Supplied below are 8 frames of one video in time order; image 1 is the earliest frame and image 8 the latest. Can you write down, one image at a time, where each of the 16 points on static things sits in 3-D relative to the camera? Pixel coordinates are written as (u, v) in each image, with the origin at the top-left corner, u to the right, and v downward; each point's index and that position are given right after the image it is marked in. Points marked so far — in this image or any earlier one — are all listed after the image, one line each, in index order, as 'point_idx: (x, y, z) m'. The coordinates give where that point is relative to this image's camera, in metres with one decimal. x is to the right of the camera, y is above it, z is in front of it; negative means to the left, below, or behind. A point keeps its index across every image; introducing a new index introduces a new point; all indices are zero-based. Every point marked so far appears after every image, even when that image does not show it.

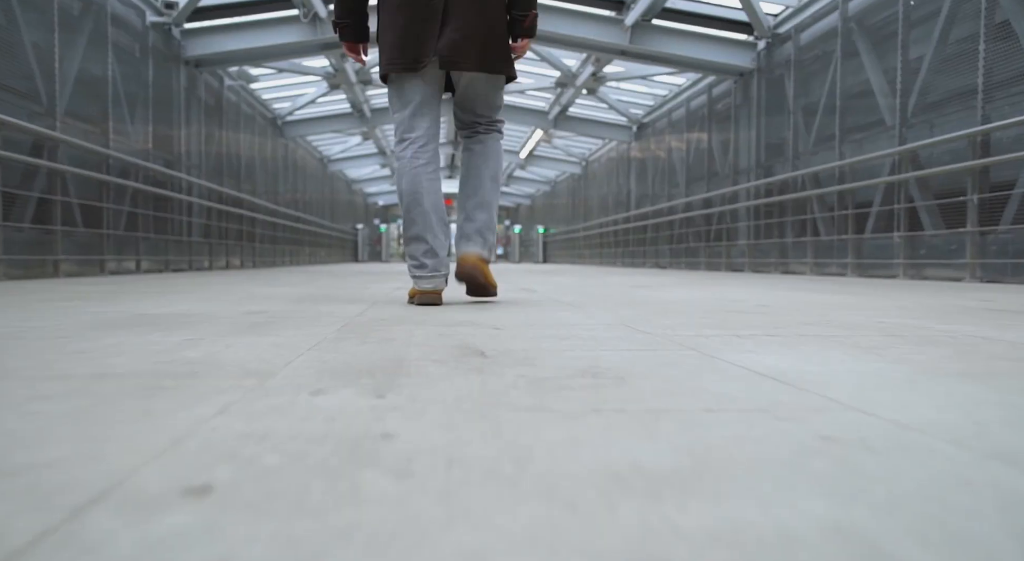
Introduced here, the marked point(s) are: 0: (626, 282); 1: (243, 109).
0: (+0.9, 0.0, +6.1) m
1: (-4.4, +2.8, +12.5) m
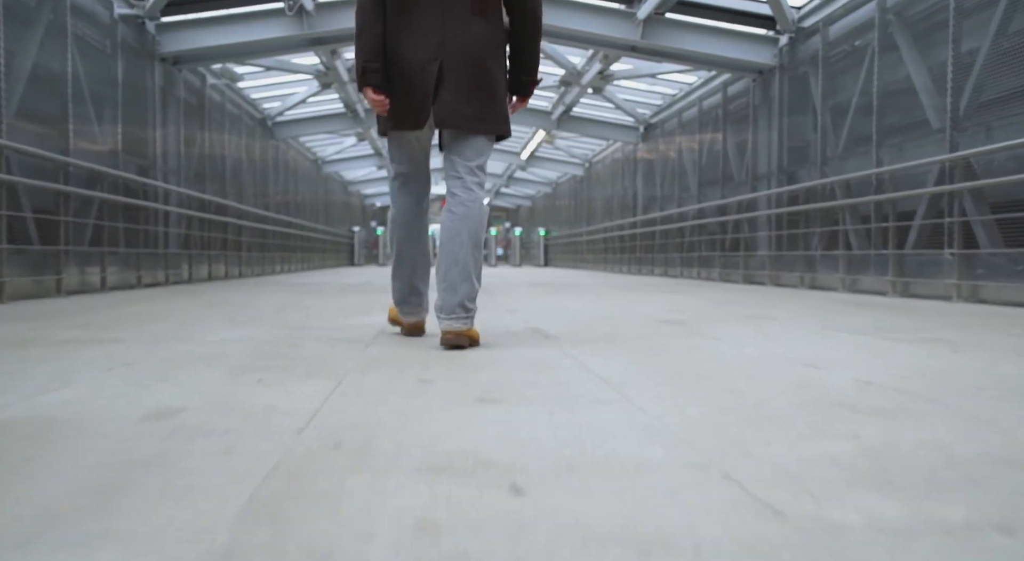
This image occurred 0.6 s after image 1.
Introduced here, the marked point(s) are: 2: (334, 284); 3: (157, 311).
0: (+1.0, -0.2, +5.4) m
1: (-4.4, +2.6, +11.8) m
2: (-2.3, -0.1, +9.9) m
3: (-2.1, -0.2, +4.6) m
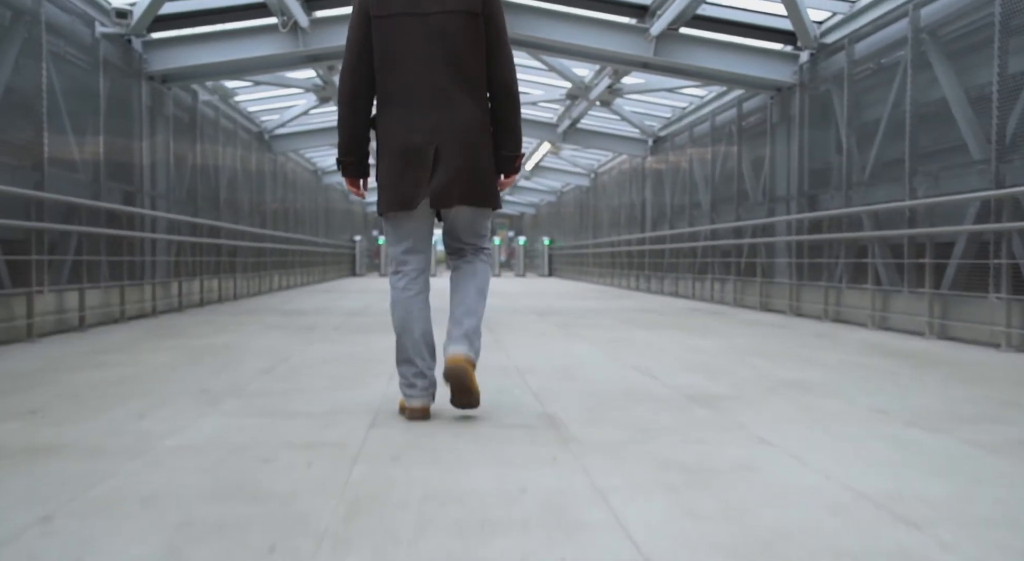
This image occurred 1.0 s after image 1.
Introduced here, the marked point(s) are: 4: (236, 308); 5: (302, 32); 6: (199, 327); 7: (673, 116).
0: (+1.0, -0.5, +4.9) m
1: (-4.3, +2.3, +11.4) m
2: (-2.2, -0.4, +9.5) m
3: (-2.1, -0.5, +4.1) m
4: (-3.4, -0.4, +9.4) m
5: (-2.4, +2.7, +8.5) m
6: (-2.8, -0.4, +6.9) m
7: (+2.9, +2.9, +13.6) m
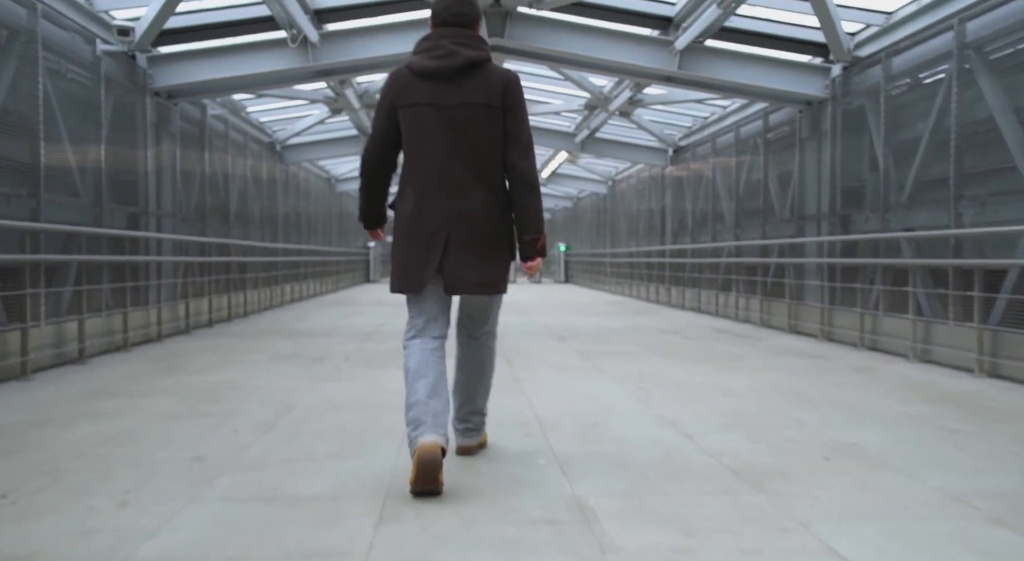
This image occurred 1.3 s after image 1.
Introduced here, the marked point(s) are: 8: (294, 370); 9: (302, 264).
0: (+1.1, -0.7, +4.6) m
1: (-4.0, +2.1, +11.1) m
2: (-2.0, -0.6, +9.2) m
3: (-1.9, -0.7, +3.8) m
4: (-3.2, -0.6, +9.1) m
5: (-2.2, +2.5, +8.2) m
6: (-2.7, -0.7, +6.6) m
7: (+3.2, +2.7, +13.2) m
8: (-1.7, -0.7, +5.9) m
9: (-4.3, +0.3, +15.4) m
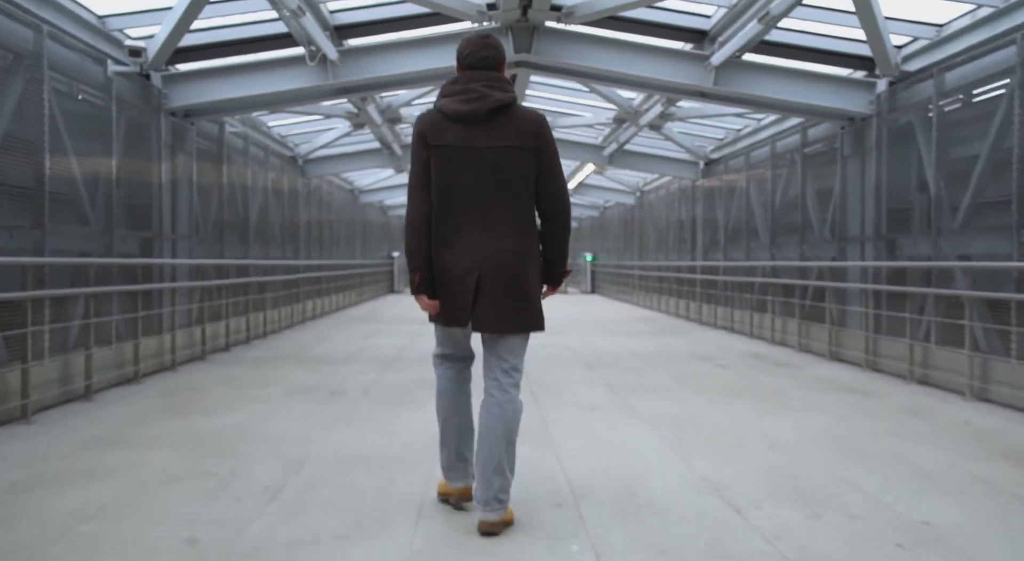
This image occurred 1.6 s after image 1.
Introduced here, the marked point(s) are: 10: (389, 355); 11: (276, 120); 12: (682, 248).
0: (+1.3, -1.0, +4.2) m
1: (-3.7, +1.8, +10.9) m
2: (-1.7, -0.9, +8.9) m
3: (-1.8, -1.0, +3.5) m
4: (-2.9, -0.9, +8.9) m
5: (-1.9, +2.3, +7.9) m
6: (-2.4, -0.9, +6.3) m
7: (+3.6, +2.4, +12.8) m
8: (-1.5, -0.9, +5.6) m
9: (-3.8, 0.0, +15.2) m
10: (-1.4, -0.9, +8.9) m
11: (-3.5, +2.4, +11.3) m
12: (+3.5, +0.7, +15.7) m
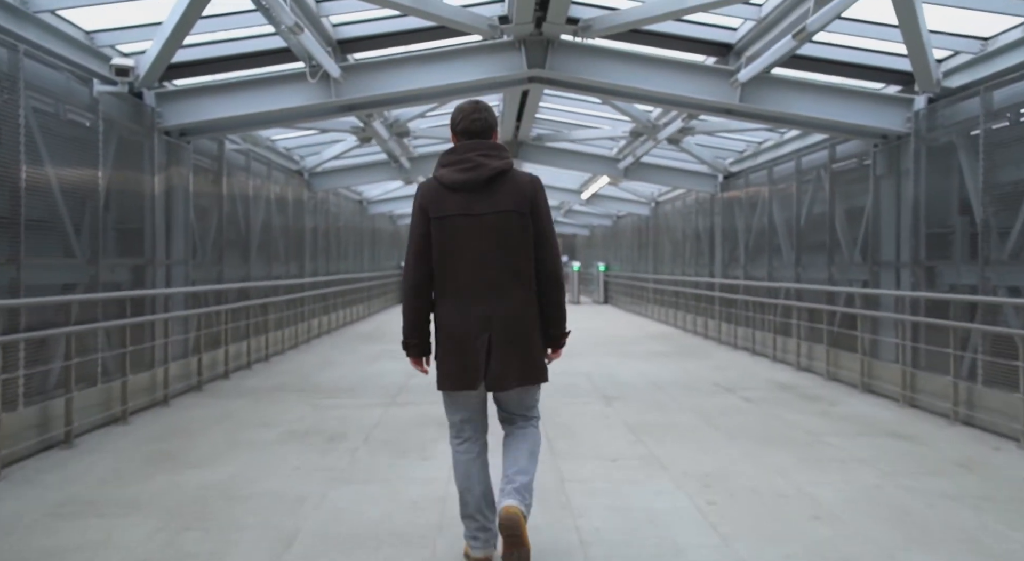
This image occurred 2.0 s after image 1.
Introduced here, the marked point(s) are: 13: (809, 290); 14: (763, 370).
0: (+1.3, -1.2, +3.7) m
1: (-3.5, +1.5, +10.5) m
2: (-1.6, -1.2, +8.5) m
3: (-1.7, -1.2, +3.1) m
4: (-2.8, -1.1, +8.5) m
5: (-1.8, +2.0, +7.5) m
6: (-2.3, -1.2, +5.9) m
7: (+3.8, +2.1, +12.3) m
8: (-1.4, -1.2, +5.2) m
9: (-3.5, -0.3, +14.8) m
10: (-1.3, -1.1, +8.5) m
11: (-3.3, +2.1, +10.9) m
12: (+3.7, +0.4, +15.2) m
13: (+3.8, -0.1, +9.7) m
14: (+3.2, -1.1, +9.6) m
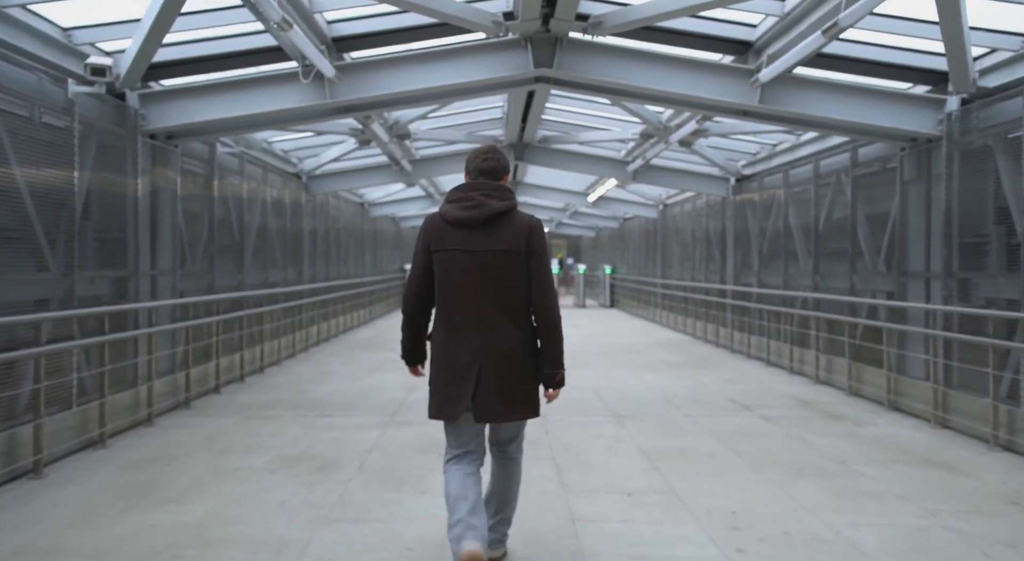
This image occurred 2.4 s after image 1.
0: (+1.4, -1.3, +3.3) m
1: (-3.4, +1.4, +10.1) m
2: (-1.5, -1.3, +8.1) m
3: (-1.7, -1.3, +2.7) m
4: (-2.7, -1.2, +8.1) m
5: (-1.7, +1.9, +7.1) m
6: (-2.3, -1.3, +5.5) m
7: (+3.9, +2.0, +11.9) m
8: (-1.4, -1.3, +4.8) m
9: (-3.4, -0.4, +14.4) m
10: (-1.2, -1.3, +8.1) m
11: (-3.3, +2.0, +10.5) m
12: (+3.8, +0.3, +14.7) m
13: (+3.9, -0.2, +9.3) m
14: (+3.2, -1.2, +9.2) m
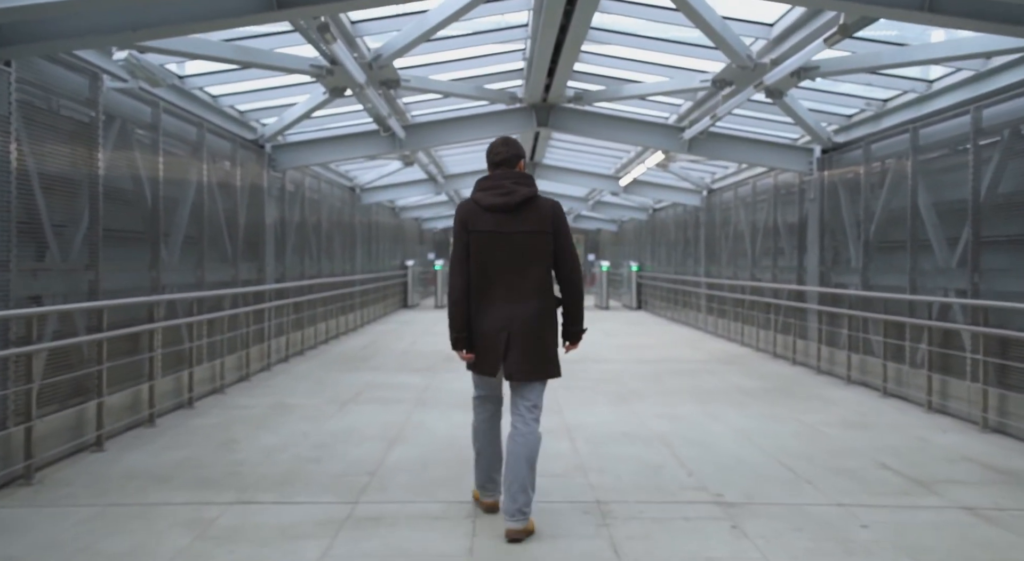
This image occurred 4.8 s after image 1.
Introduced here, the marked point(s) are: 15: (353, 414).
0: (+1.5, -1.4, +0.4) m
1: (-3.2, +1.4, +7.3) m
2: (-1.3, -1.3, +5.2) m
3: (-1.6, -1.3, -0.1) m
4: (-2.5, -1.2, +5.2) m
5: (-1.5, +1.9, +4.3) m
6: (-2.1, -1.3, +2.7) m
7: (+4.1, +2.0, +9.0) m
8: (-1.2, -1.3, +1.9) m
9: (-3.1, -0.4, +11.6) m
10: (-1.0, -1.3, +5.2) m
11: (-3.0, +2.0, +7.7) m
12: (+4.1, +0.3, +11.8) m
13: (+4.1, -0.2, +6.4) m
14: (+3.5, -1.2, +6.3) m
15: (-1.5, -1.2, +7.2) m
